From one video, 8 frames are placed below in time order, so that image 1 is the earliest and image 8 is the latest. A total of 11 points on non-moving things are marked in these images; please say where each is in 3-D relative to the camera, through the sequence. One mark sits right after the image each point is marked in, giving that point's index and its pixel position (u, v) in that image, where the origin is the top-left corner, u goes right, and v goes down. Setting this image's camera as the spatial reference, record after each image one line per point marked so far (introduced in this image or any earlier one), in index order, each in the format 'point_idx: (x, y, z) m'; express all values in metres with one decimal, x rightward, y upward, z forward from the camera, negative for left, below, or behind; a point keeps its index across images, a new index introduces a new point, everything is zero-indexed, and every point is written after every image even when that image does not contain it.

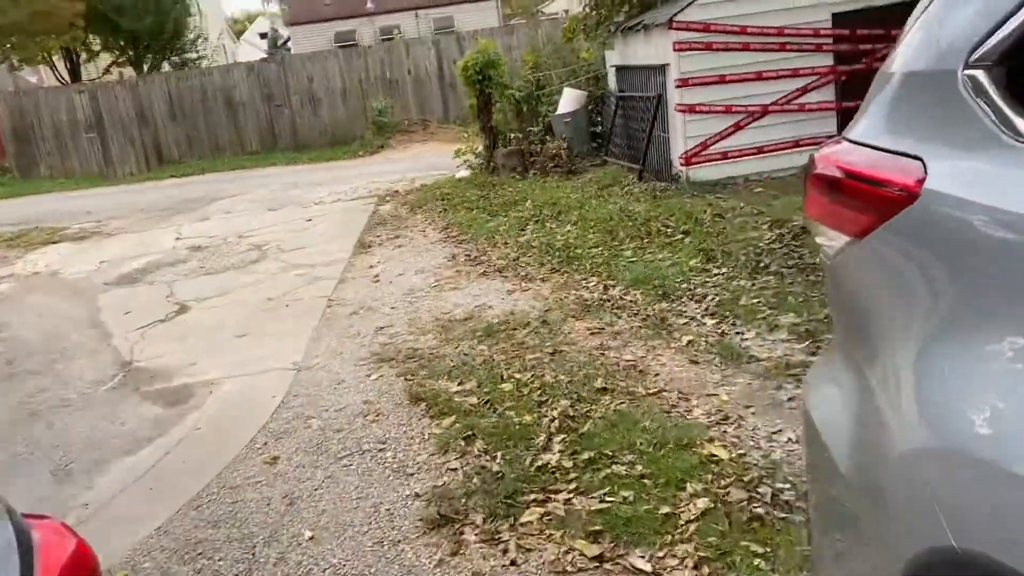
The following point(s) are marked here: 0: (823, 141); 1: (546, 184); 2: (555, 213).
0: (+3.3, +1.5, +9.2) m
1: (+0.4, +1.3, +10.7) m
2: (+0.4, +0.8, +9.0) m
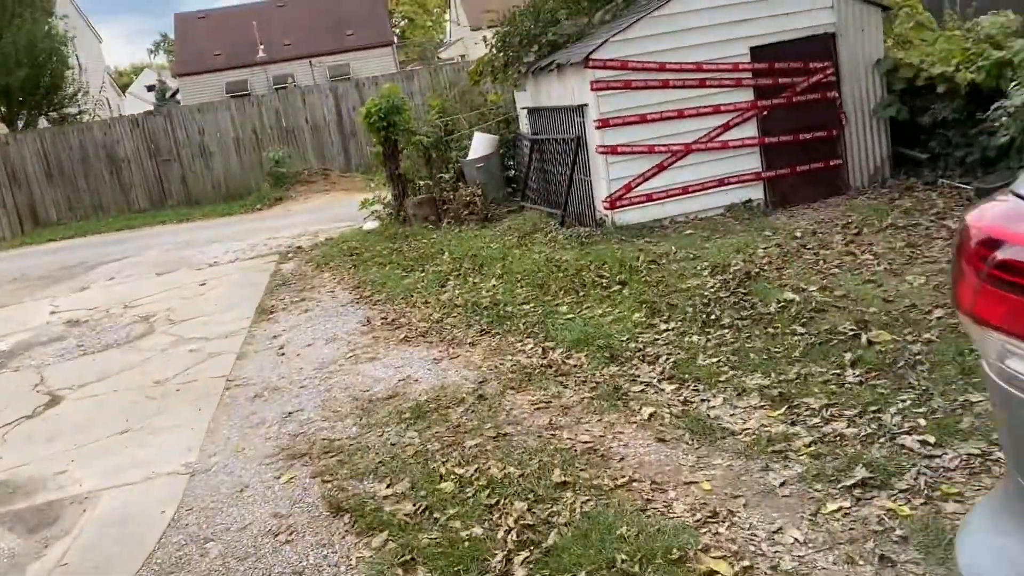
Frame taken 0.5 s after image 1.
0: (+2.4, +1.1, +8.9) m
1: (-0.6, +0.6, +10.0) m
2: (-0.3, +0.2, +8.3) m
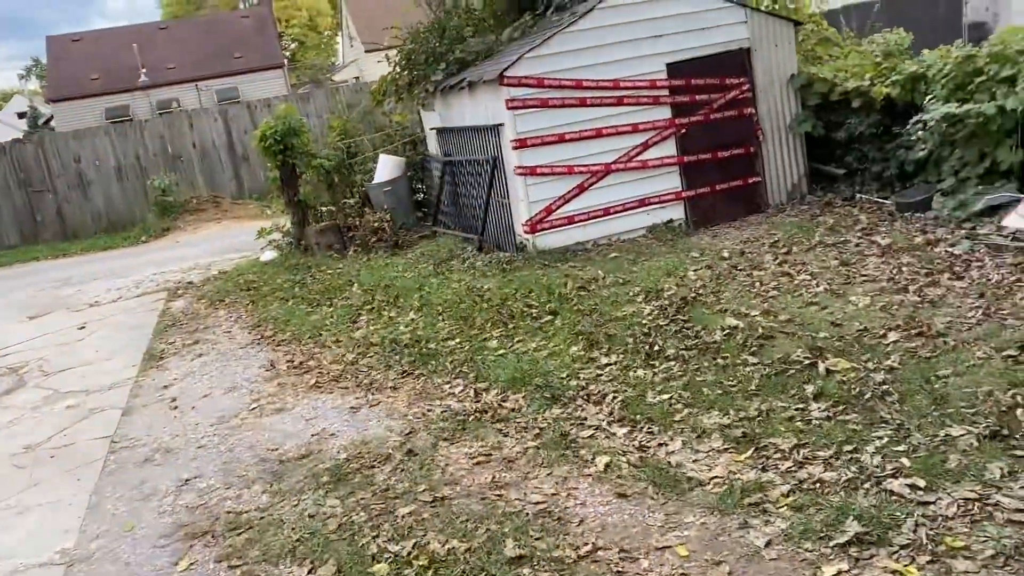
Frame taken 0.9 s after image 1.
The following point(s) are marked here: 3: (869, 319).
0: (+1.6, +0.9, +8.6) m
1: (-1.5, +0.3, +9.4) m
2: (-1.1, -0.1, +7.7) m
3: (+2.1, -0.2, +5.2) m
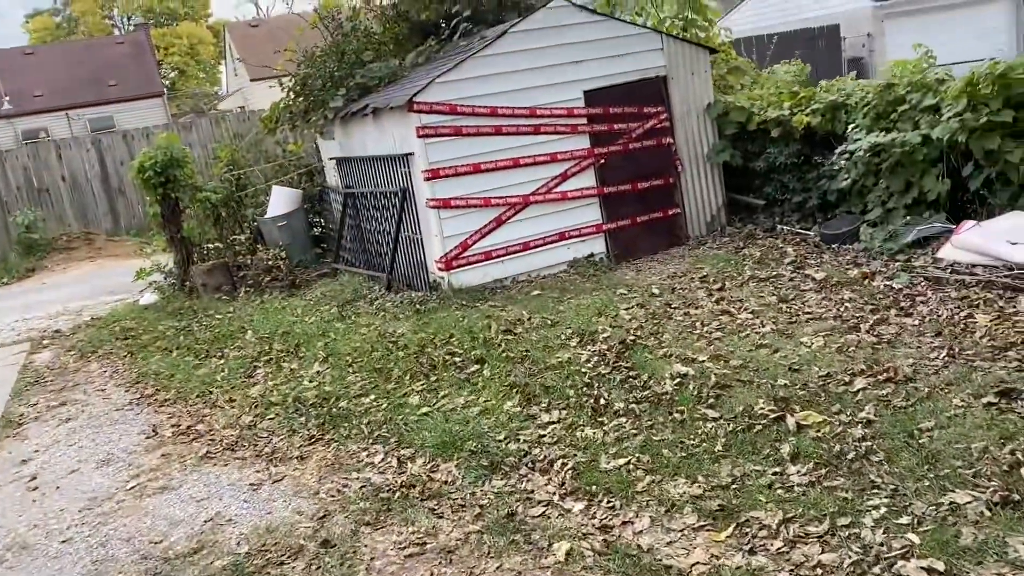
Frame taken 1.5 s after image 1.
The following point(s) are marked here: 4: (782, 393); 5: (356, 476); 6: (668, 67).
0: (+0.7, +0.5, +8.1) m
1: (-2.4, -0.2, +8.5) m
2: (-1.8, -0.5, +6.9) m
3: (+1.7, -0.4, +4.8) m
4: (+1.4, -0.5, +4.5) m
5: (-0.8, -1.0, +4.4) m
6: (+1.5, +2.1, +8.5) m
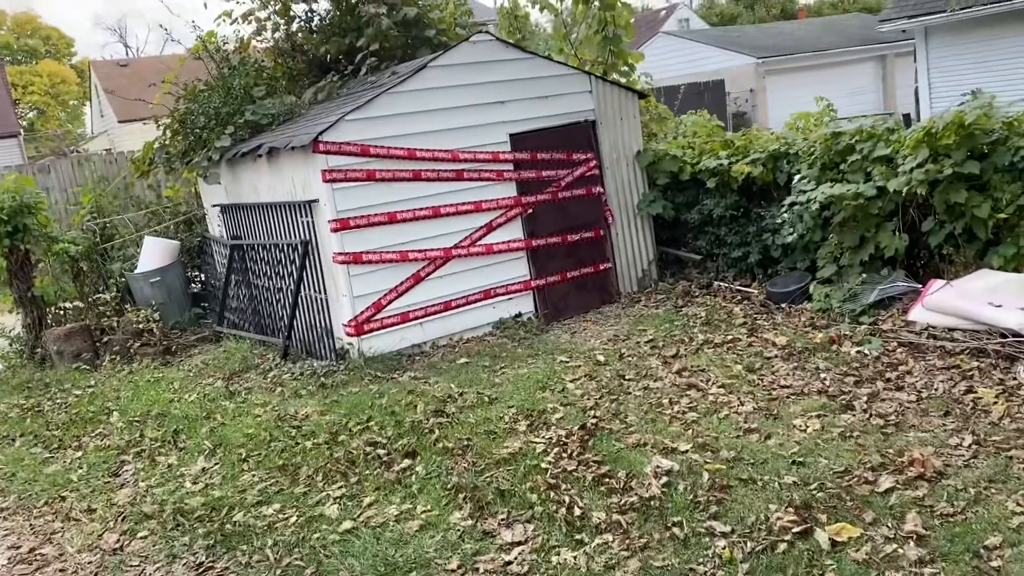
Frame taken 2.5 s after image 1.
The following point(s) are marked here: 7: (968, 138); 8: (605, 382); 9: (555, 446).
0: (0.0, 0.0, +7.3) m
1: (-3.1, -0.7, +7.2) m
2: (-2.2, -0.9, +5.6) m
3: (+1.5, -0.8, +4.0) m
4: (+1.2, -0.9, +3.7) m
5: (-1.0, -1.3, +3.3) m
6: (+0.8, +1.6, +7.8) m
7: (+3.0, +1.0, +5.8) m
8: (+0.6, -0.6, +5.5) m
9: (+0.2, -0.8, +4.5) m
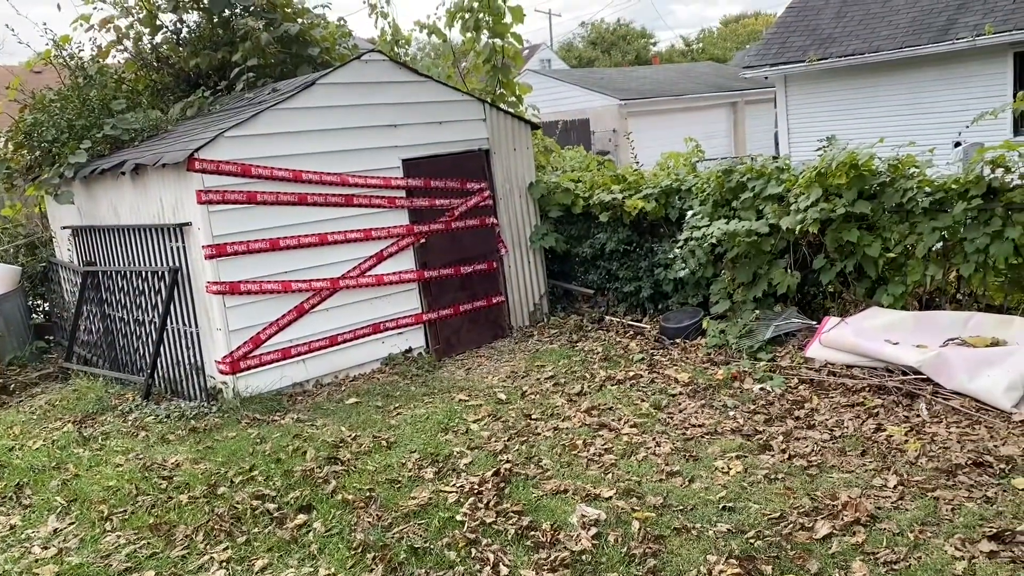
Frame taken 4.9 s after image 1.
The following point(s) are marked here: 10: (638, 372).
0: (-0.8, -0.3, +6.9) m
1: (-3.9, -1.0, +6.3) m
2: (-2.8, -1.1, +4.8) m
3: (+1.1, -0.9, +3.9) m
4: (+0.9, -1.0, +3.5) m
5: (-1.2, -1.4, +2.8) m
6: (-0.2, +1.3, +7.5) m
7: (+2.4, +0.7, +5.9) m
8: (0.0, -0.8, +5.2) m
9: (-0.2, -1.0, +4.1) m
10: (+0.9, -0.6, +6.1) m
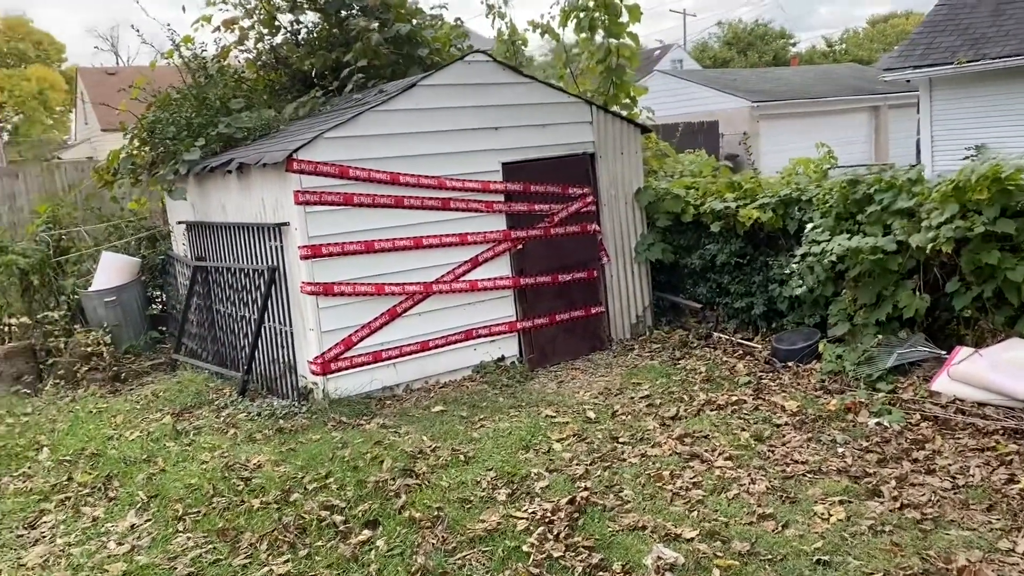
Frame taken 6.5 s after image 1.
0: (-0.1, -0.3, +6.7) m
1: (-3.3, -0.9, +6.5) m
2: (-2.4, -1.1, +5.0) m
3: (+1.4, -1.1, +3.5) m
4: (+1.1, -1.1, +3.1) m
5: (-1.1, -1.4, +2.7) m
6: (+0.7, +1.2, +7.3) m
7: (+3.0, +0.6, +5.3) m
8: (+0.5, -0.9, +4.9) m
9: (+0.1, -1.1, +3.9) m
10: (+1.5, -0.7, +5.7) m
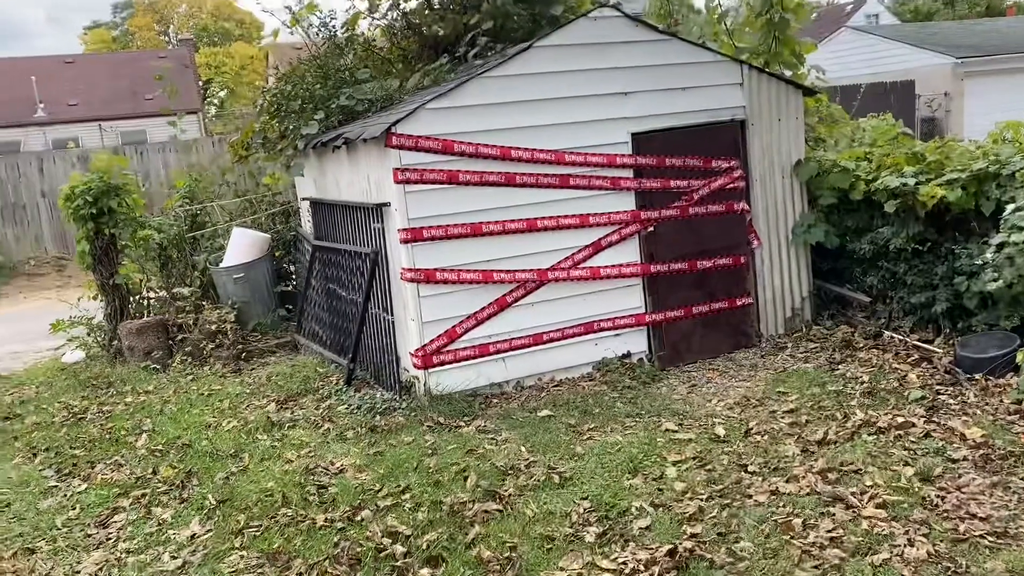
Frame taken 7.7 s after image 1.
0: (+0.8, -0.2, +5.9) m
1: (-2.4, -0.7, +6.4) m
2: (-1.8, -1.0, +4.7) m
3: (+1.6, -1.1, +2.5) m
4: (+1.2, -1.2, +2.2) m
5: (-1.0, -1.5, +2.2) m
6: (+1.7, +1.3, +6.3) m
7: (+3.5, +0.5, +3.9) m
8: (+1.0, -0.9, +4.1) m
9: (+0.4, -1.1, +3.2) m
10: (+2.1, -0.7, +4.7) m
